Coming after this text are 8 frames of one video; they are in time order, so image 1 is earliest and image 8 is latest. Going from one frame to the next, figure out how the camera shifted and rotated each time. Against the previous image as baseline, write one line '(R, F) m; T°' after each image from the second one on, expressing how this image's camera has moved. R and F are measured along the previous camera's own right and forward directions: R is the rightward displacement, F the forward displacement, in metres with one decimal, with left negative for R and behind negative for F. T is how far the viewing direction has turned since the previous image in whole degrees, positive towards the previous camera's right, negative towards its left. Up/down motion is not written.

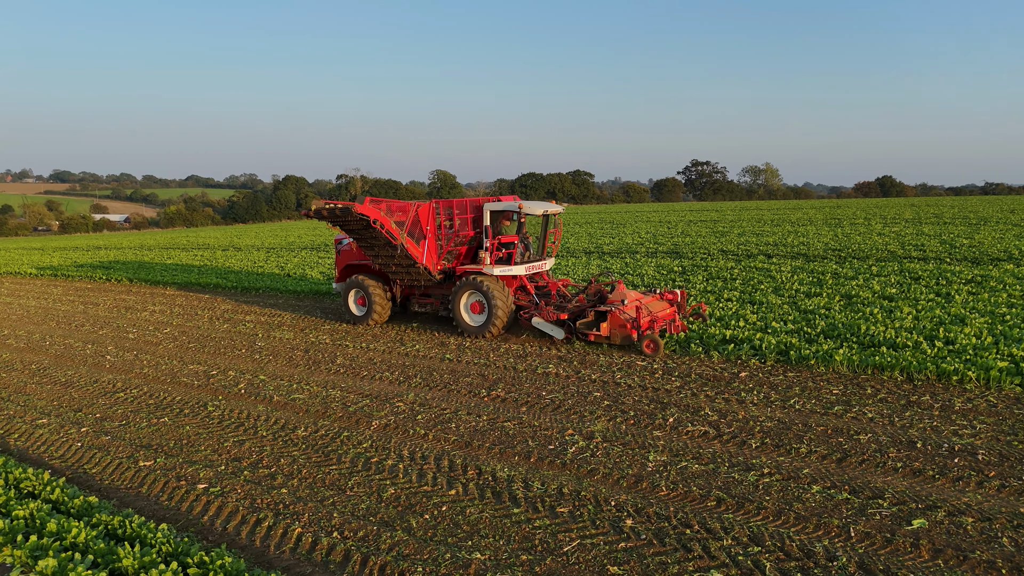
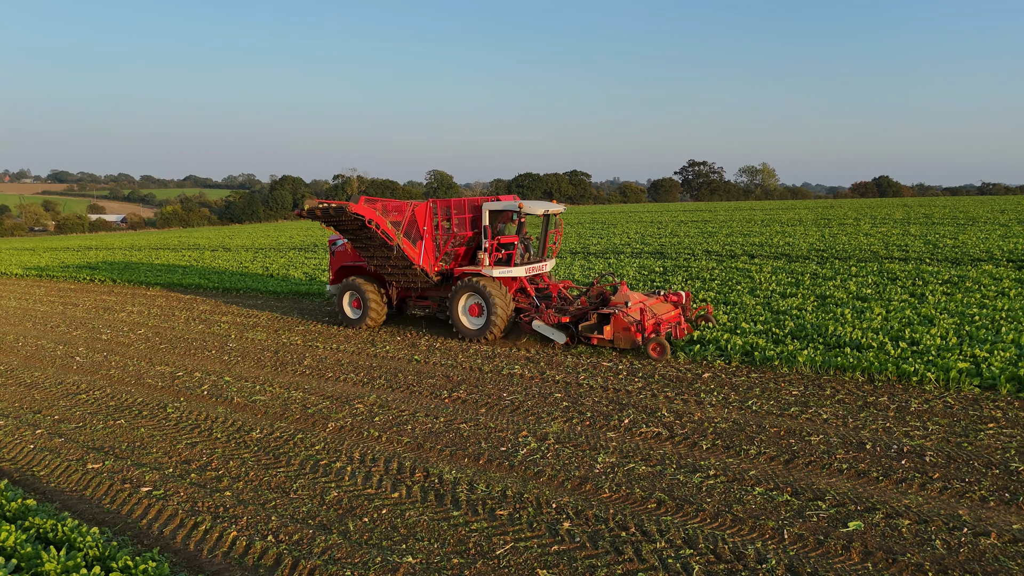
(+0.4, 0.0) m; 0°
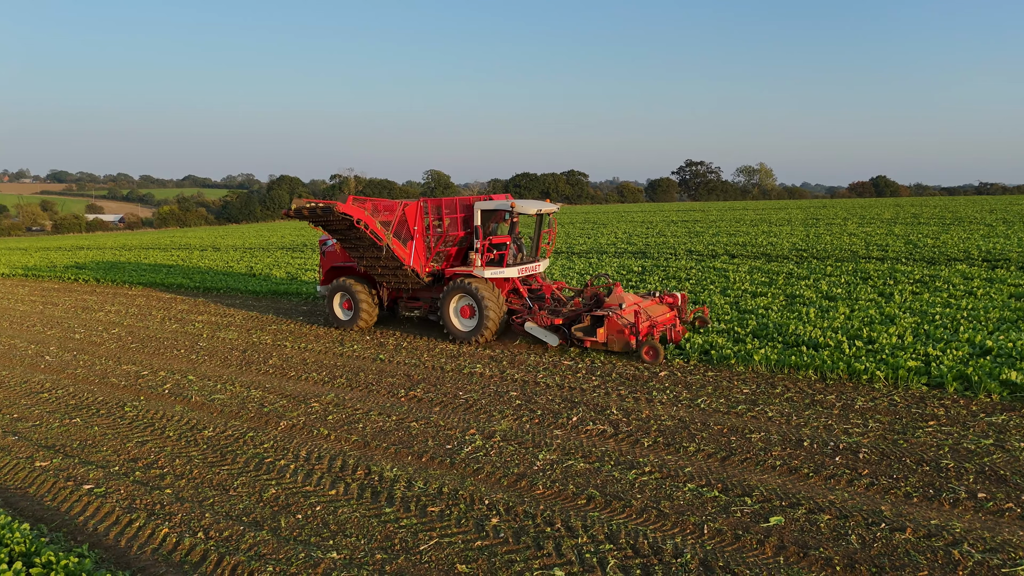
(+0.4, 0.0) m; 0°
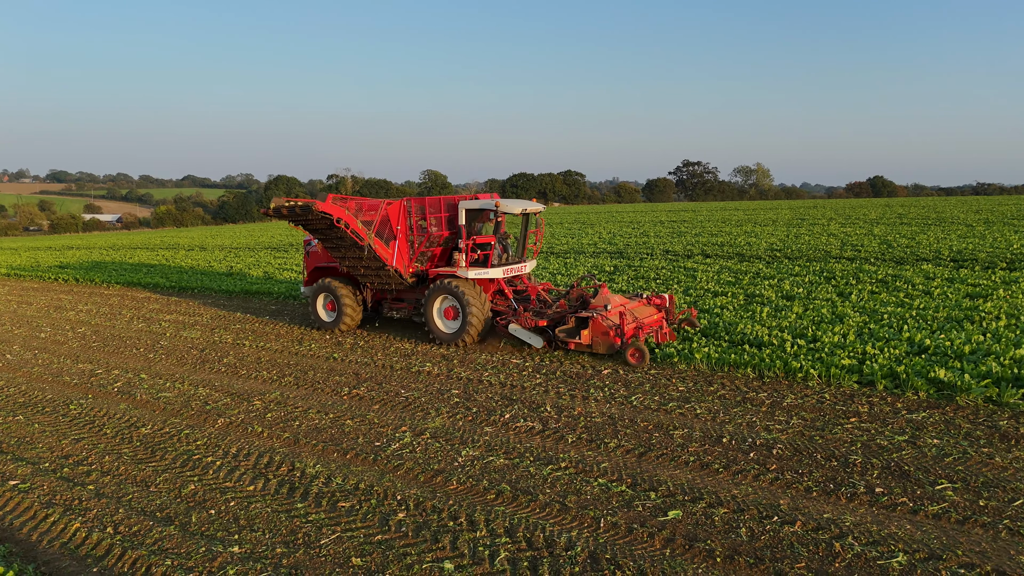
(+0.6, -0.1) m; 0°
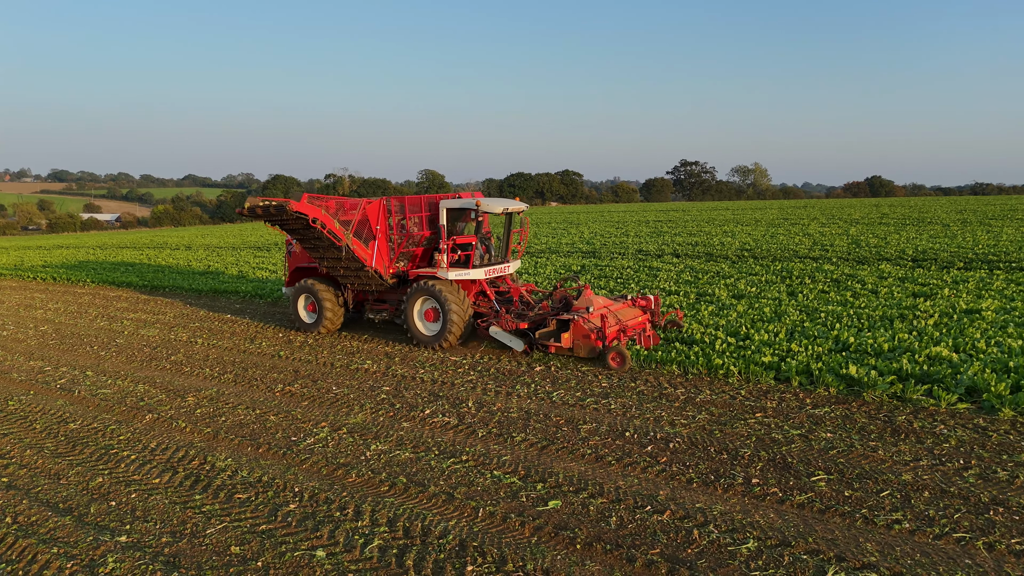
(+0.7, -0.1) m; 0°
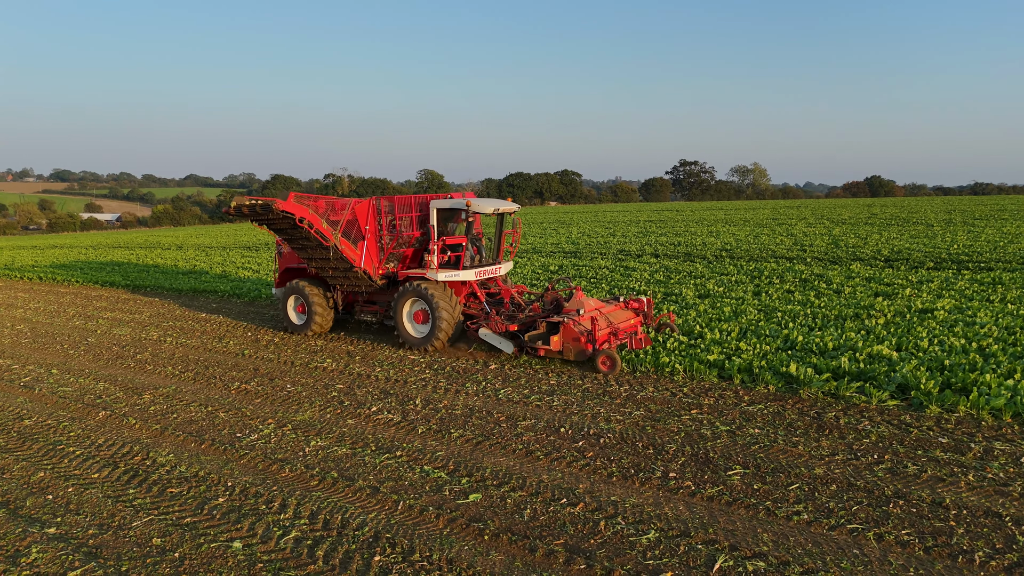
(+0.5, -0.1) m; 0°
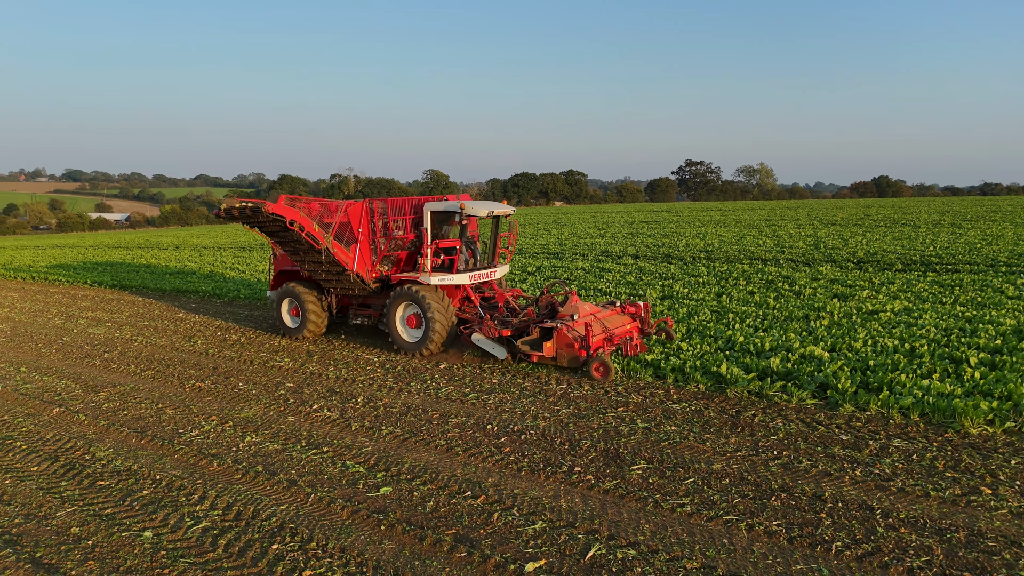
(+0.6, -0.2) m; 0°
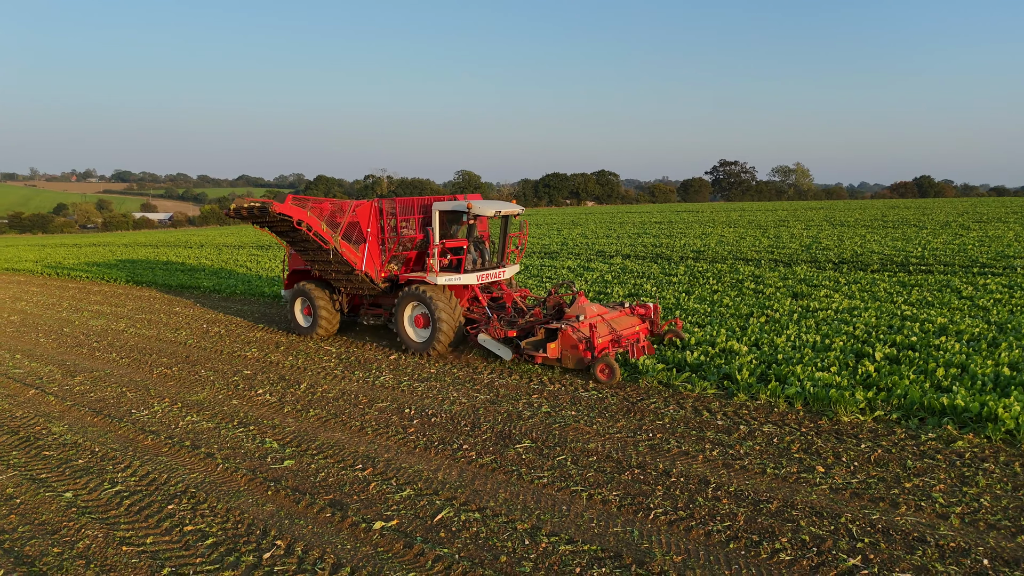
(+1.0, -0.4) m; -2°
